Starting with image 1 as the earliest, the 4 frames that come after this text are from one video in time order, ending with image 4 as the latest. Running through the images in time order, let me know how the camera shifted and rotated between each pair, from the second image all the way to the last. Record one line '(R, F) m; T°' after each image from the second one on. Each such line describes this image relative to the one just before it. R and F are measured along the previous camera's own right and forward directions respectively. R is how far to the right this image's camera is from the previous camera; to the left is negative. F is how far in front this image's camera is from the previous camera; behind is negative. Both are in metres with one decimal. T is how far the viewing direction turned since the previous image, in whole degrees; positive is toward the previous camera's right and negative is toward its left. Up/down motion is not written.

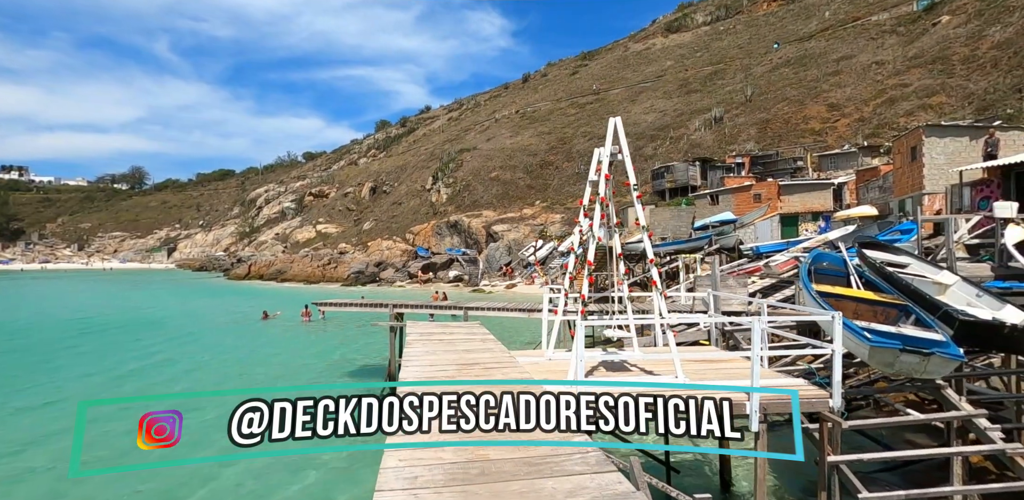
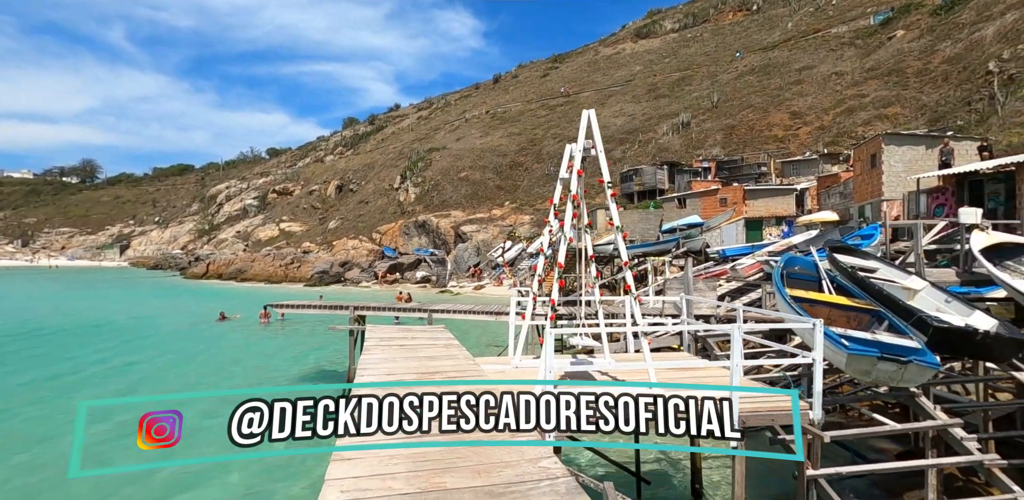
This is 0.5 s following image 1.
(0.0, +0.4) m; +3°
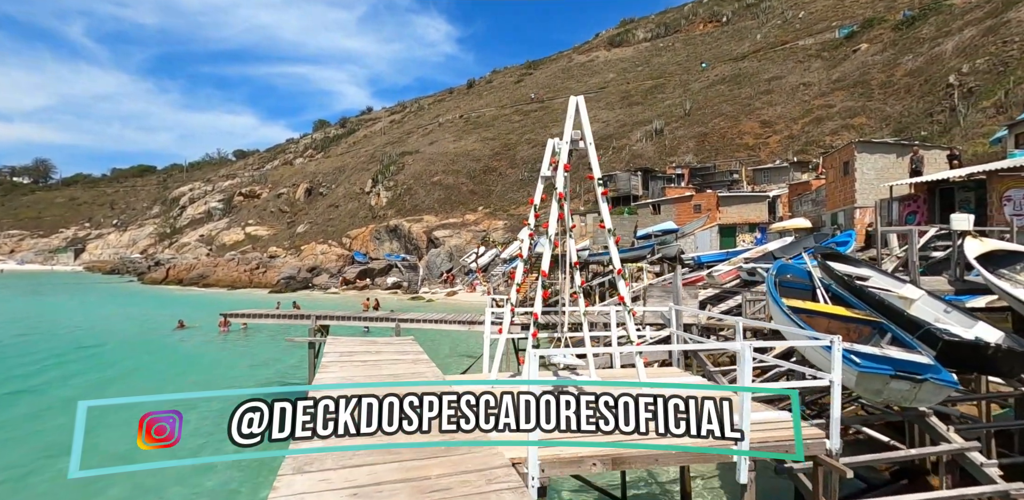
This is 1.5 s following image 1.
(0.0, +0.8) m; +3°
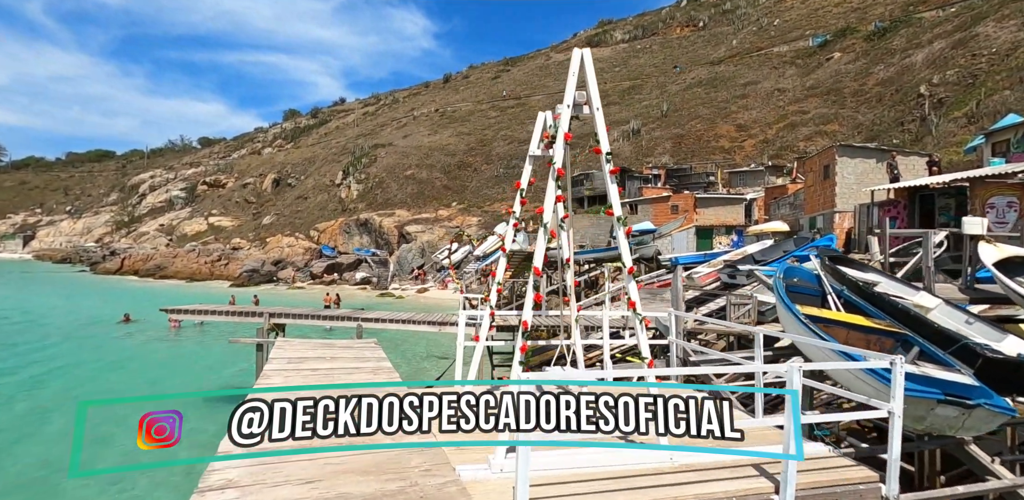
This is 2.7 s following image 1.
(-0.1, +1.1) m; +3°
